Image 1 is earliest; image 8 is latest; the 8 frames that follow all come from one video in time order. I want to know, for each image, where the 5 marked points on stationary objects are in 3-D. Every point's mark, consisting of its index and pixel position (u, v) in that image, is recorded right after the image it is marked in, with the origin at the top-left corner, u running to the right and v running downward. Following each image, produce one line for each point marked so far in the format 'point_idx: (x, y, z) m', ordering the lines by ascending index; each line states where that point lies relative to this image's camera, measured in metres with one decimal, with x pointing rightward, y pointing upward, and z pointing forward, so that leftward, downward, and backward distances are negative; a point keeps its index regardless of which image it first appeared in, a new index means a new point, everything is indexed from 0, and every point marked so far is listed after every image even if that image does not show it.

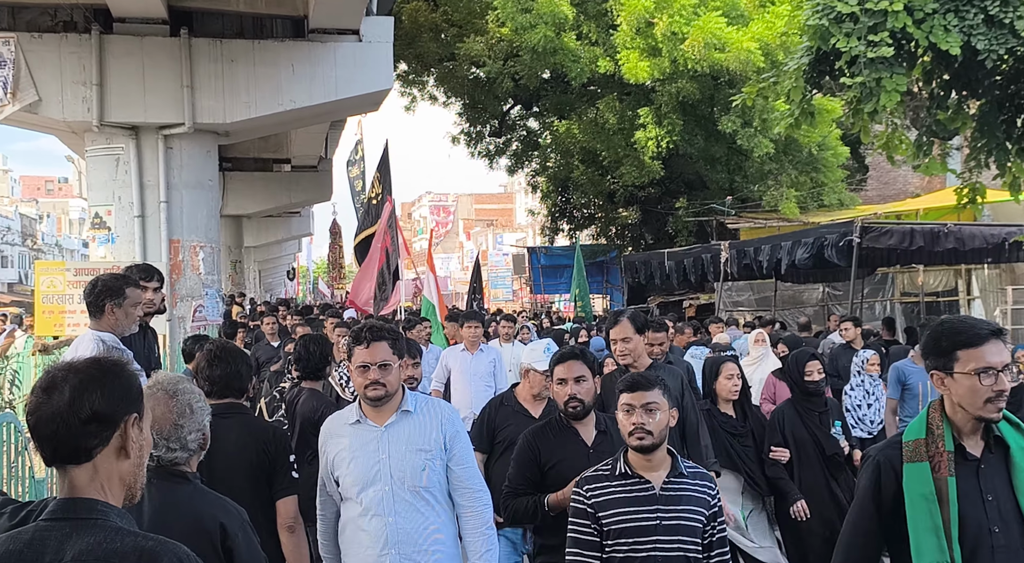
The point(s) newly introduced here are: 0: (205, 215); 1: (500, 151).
0: (-4.1, +0.9, +12.4) m
1: (-0.2, +2.9, +19.8) m
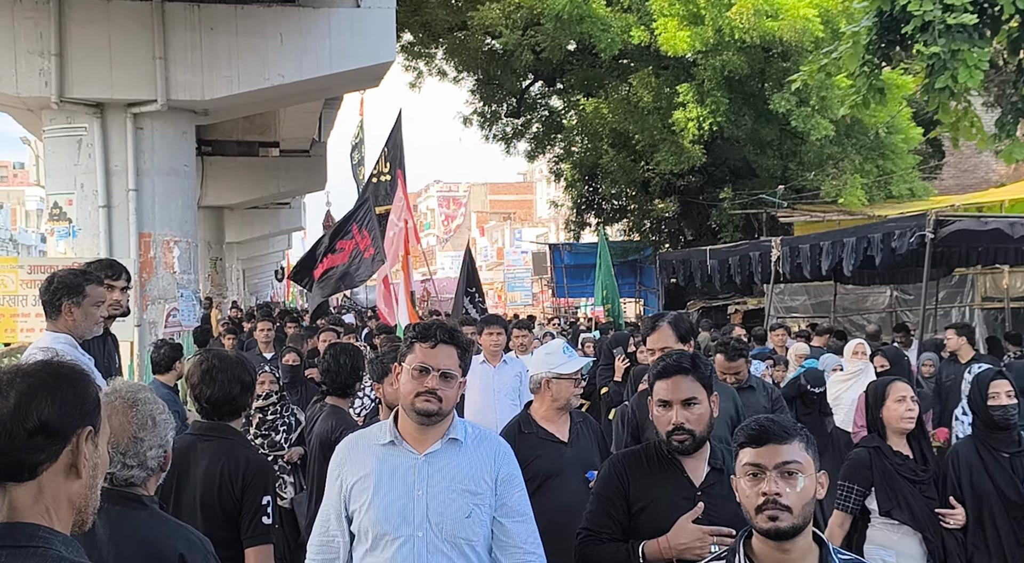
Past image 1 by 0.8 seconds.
0: (-3.9, +0.9, +10.7) m
1: (+0.2, +2.9, +18.0) m
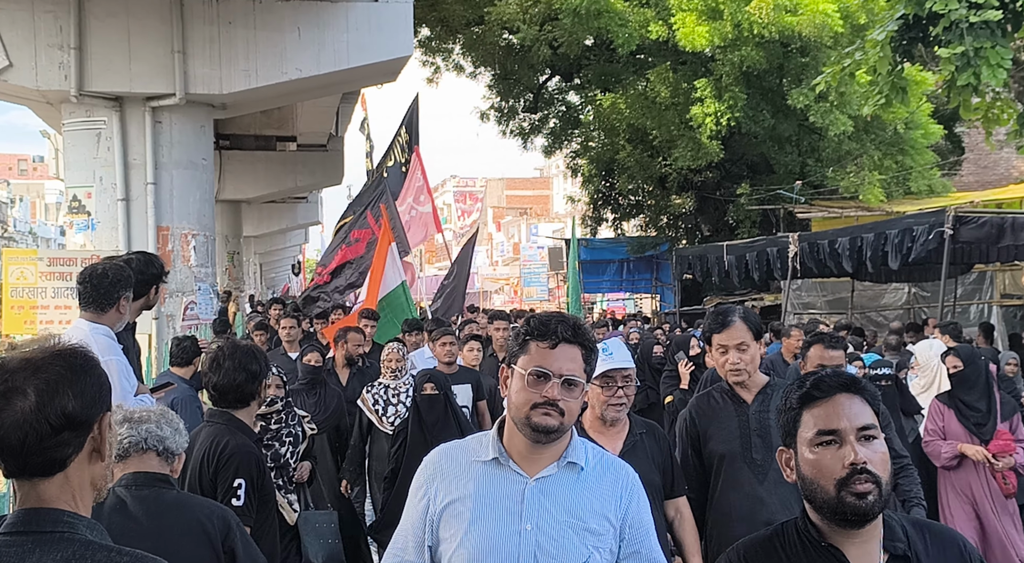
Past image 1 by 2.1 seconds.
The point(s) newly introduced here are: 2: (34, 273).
0: (-3.7, +1.0, +10.8) m
1: (+0.5, +3.0, +18.0) m
2: (-3.8, +0.1, +7.4) m
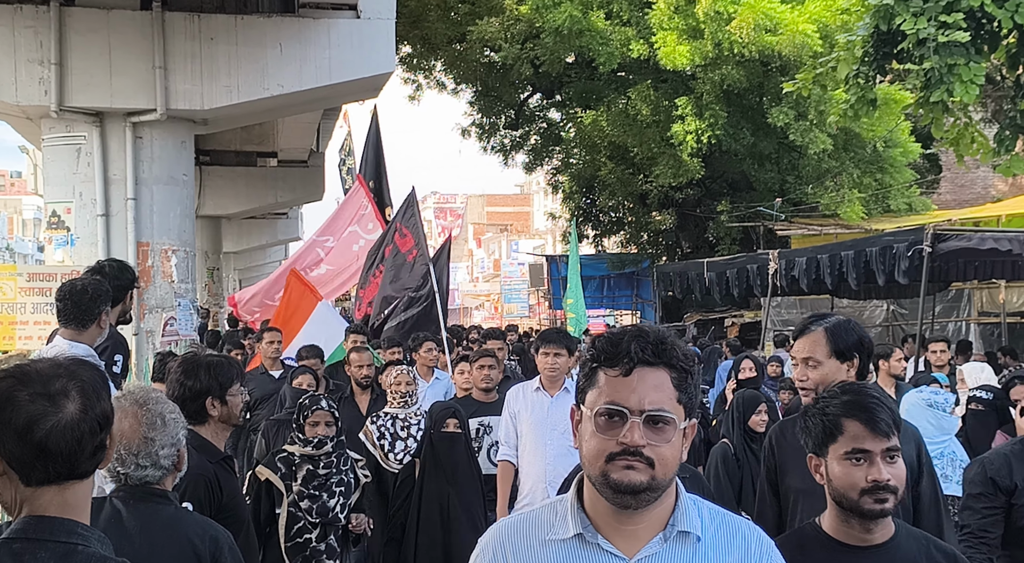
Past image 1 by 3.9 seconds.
0: (-3.9, +0.8, +10.7) m
1: (+0.1, +2.7, +18.0) m
2: (-3.9, -0.1, +7.3) m
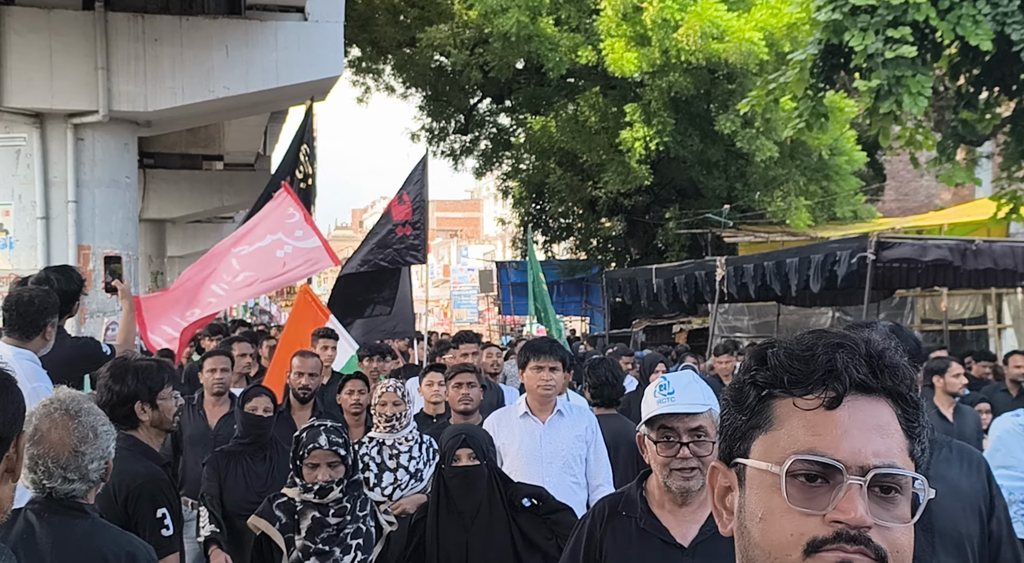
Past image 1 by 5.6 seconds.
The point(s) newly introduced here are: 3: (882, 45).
0: (-4.4, +0.7, +10.5) m
1: (-0.9, +2.6, +18.0) m
2: (-4.3, -0.1, +7.0) m
3: (+3.3, +2.1, +8.2) m
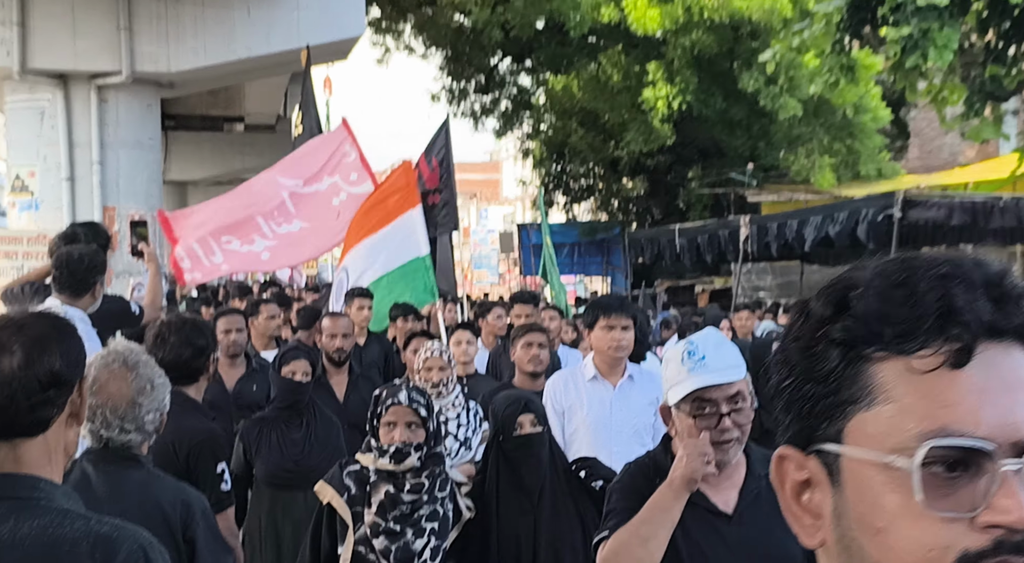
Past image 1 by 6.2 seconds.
0: (-4.2, +1.2, +10.5) m
1: (-0.5, +3.3, +17.9) m
2: (-4.1, +0.2, +7.1) m
3: (+3.5, +2.5, +8.1) m
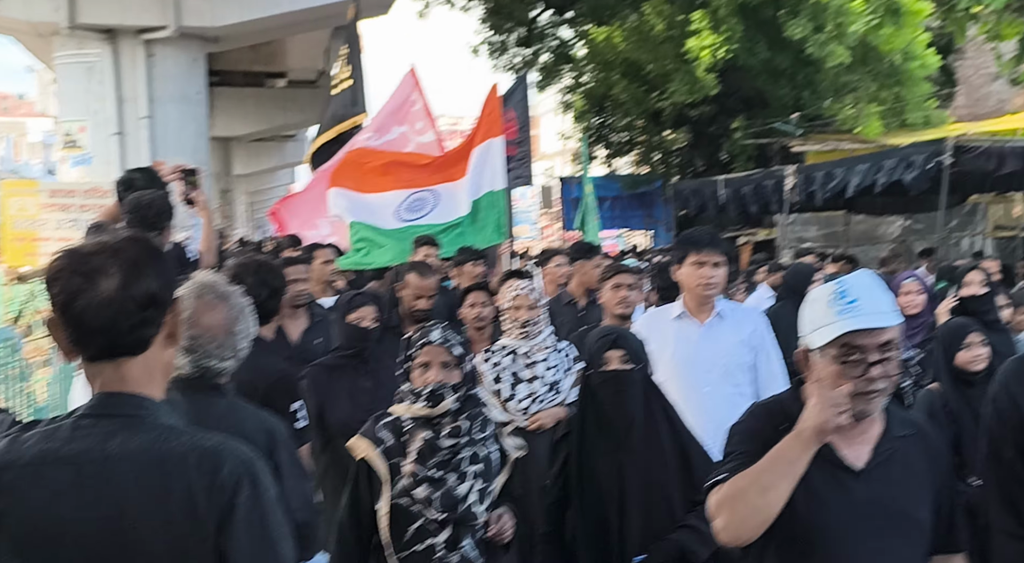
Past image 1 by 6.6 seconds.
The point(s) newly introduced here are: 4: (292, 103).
0: (-3.7, +1.7, +10.6) m
1: (+0.2, +4.1, +17.8) m
2: (-3.7, +0.6, +7.2) m
3: (+3.9, +3.0, +7.9) m
4: (-4.4, +3.4, +17.9) m
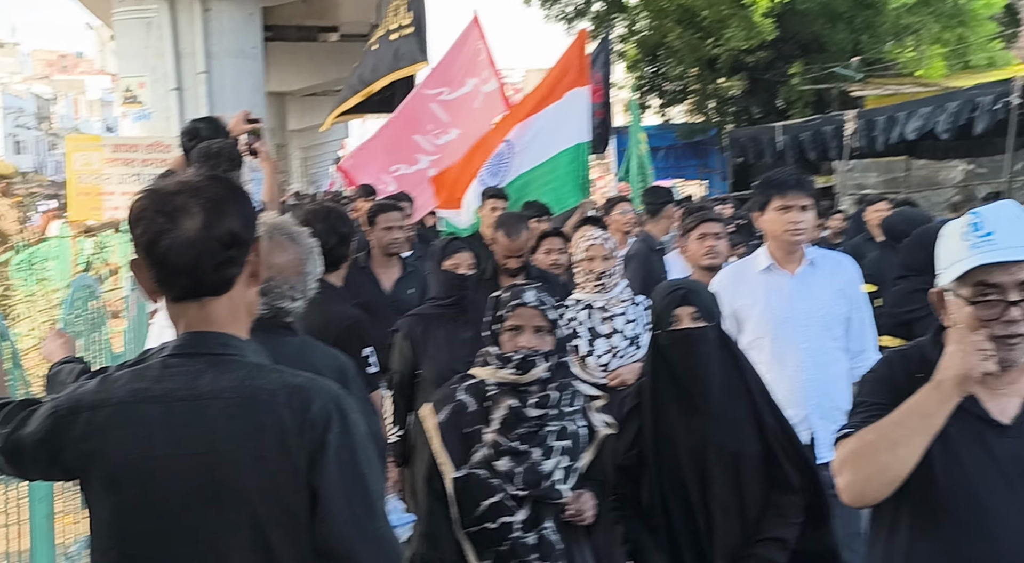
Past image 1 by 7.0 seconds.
0: (-3.0, +2.2, +10.7) m
1: (+1.1, +5.0, +17.6) m
2: (-3.2, +1.0, +7.3) m
3: (+4.5, +3.5, +7.6) m
4: (-3.5, +4.2, +17.9) m
